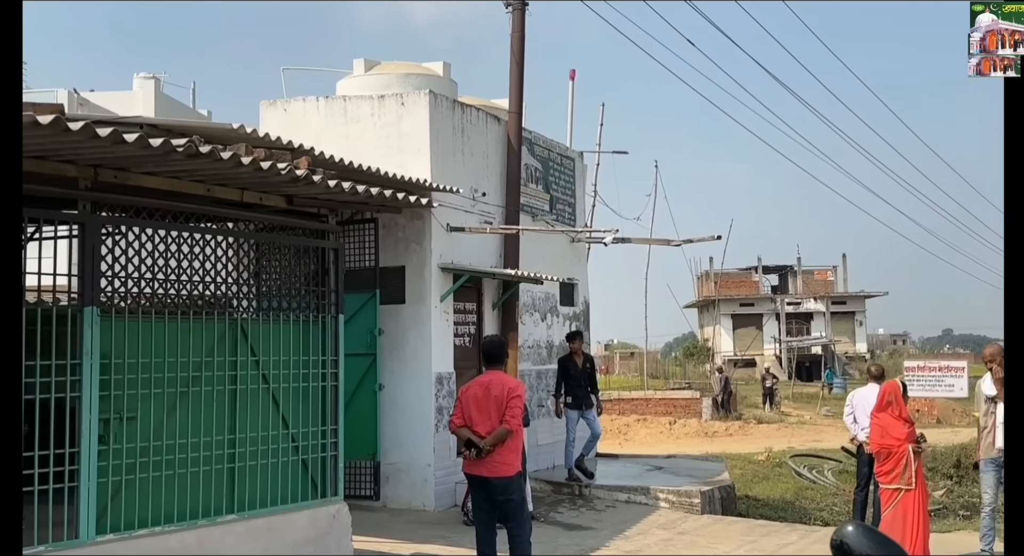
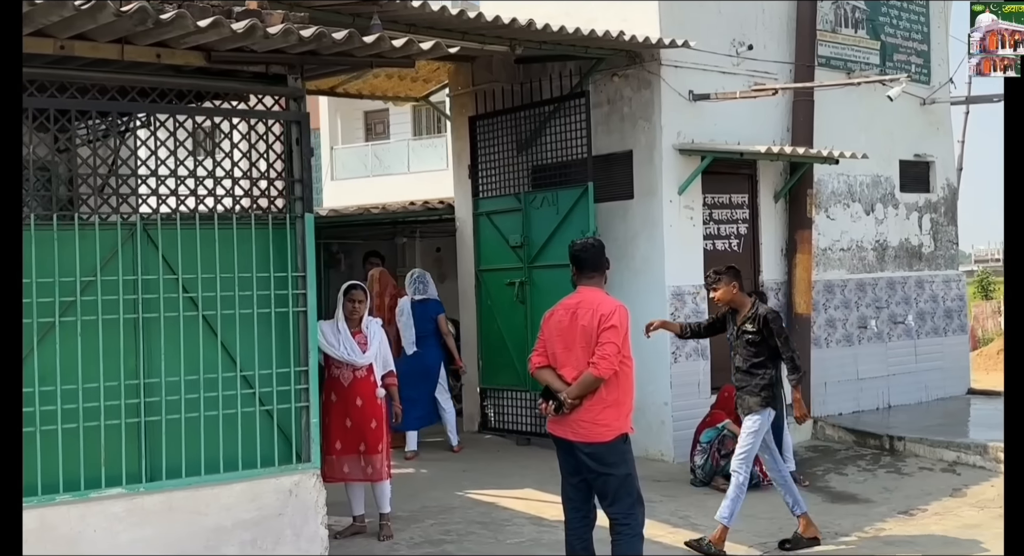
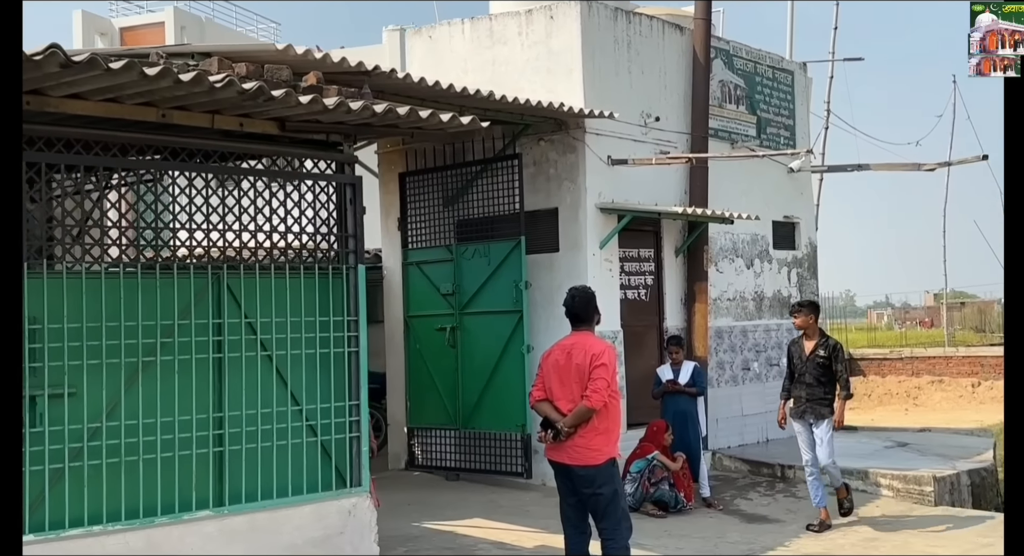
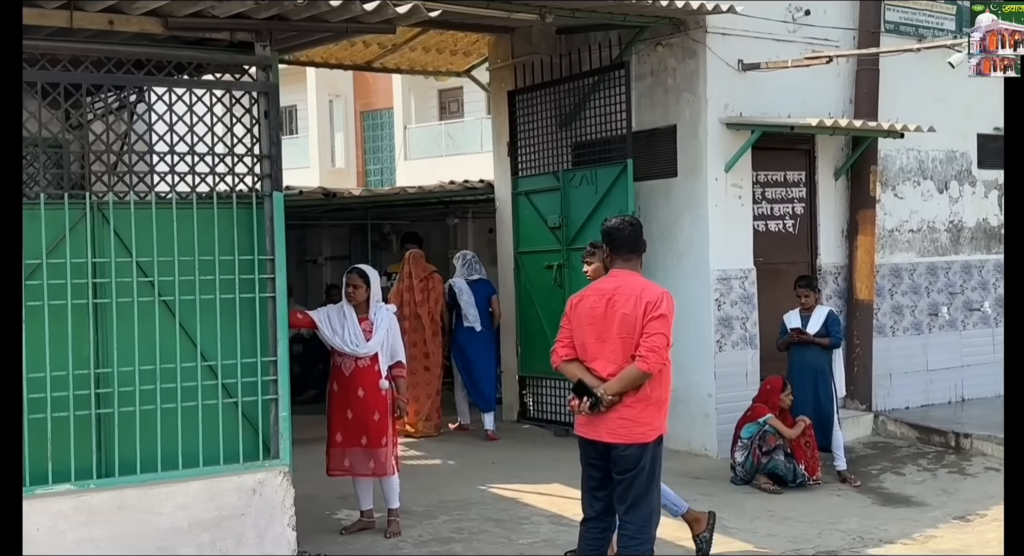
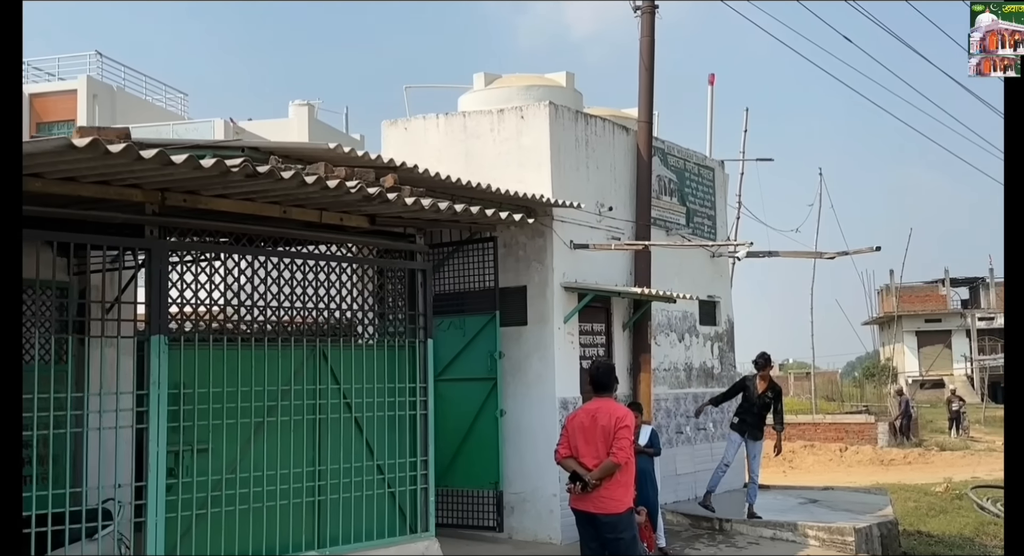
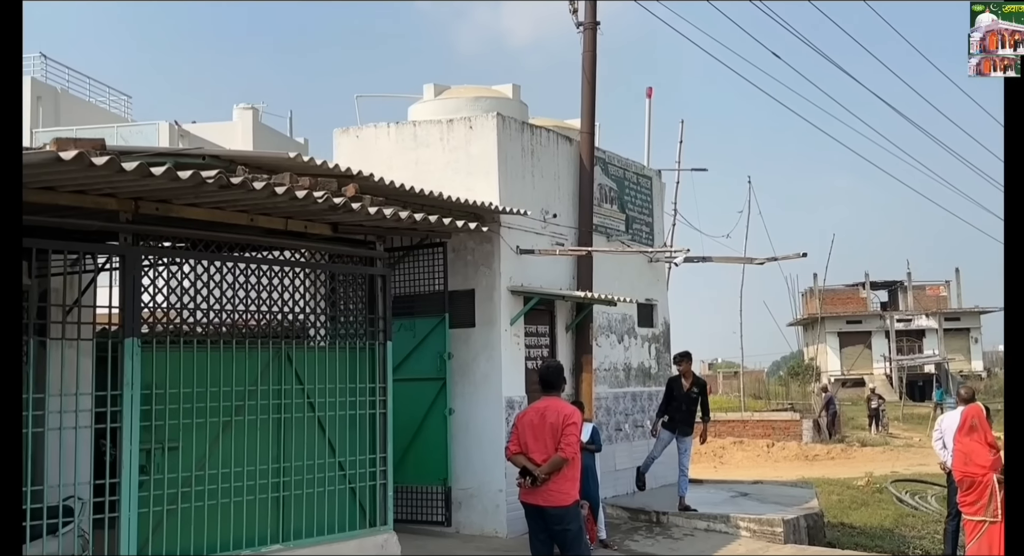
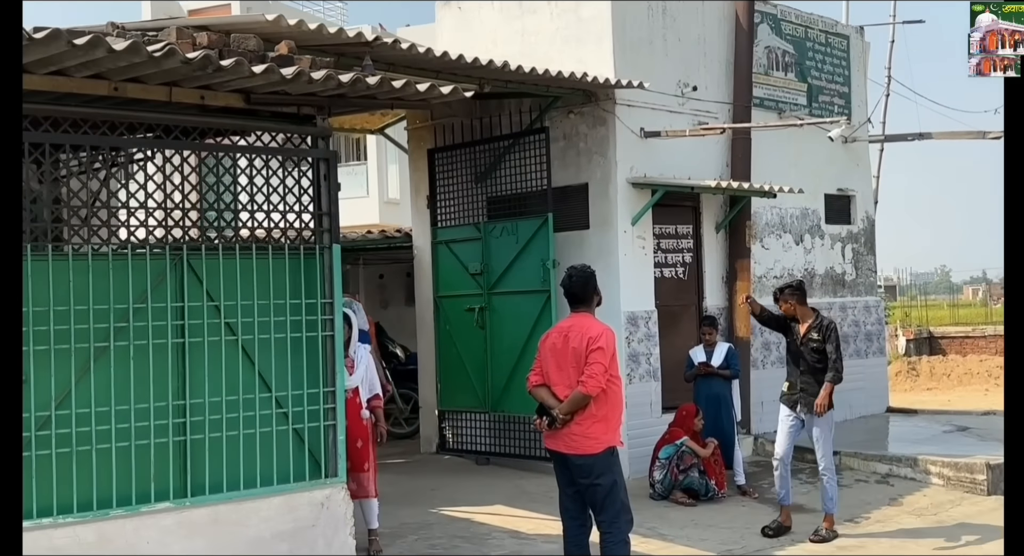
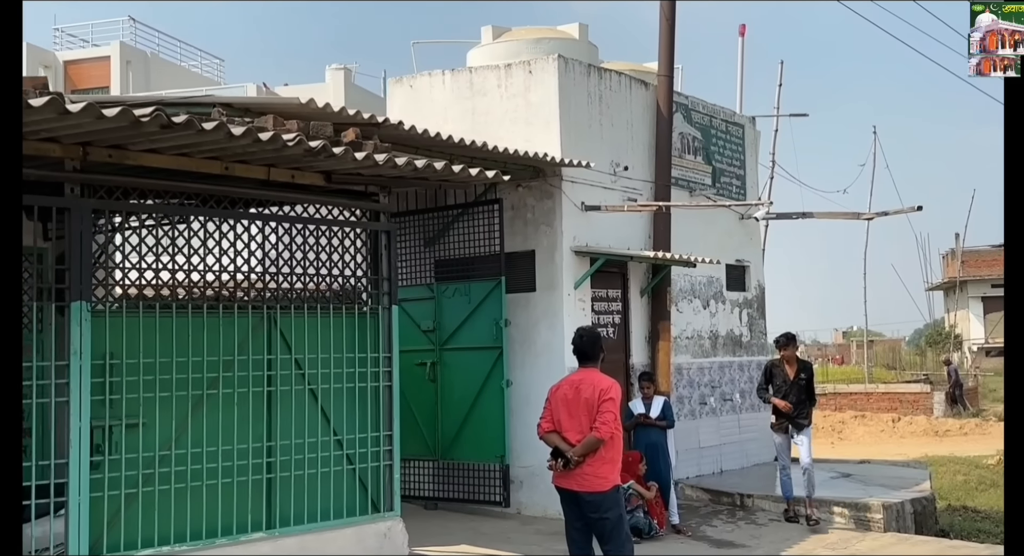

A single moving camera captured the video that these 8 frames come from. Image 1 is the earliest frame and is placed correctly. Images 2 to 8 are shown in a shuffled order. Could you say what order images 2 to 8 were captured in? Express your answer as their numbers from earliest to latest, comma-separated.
6, 5, 8, 3, 7, 2, 4
